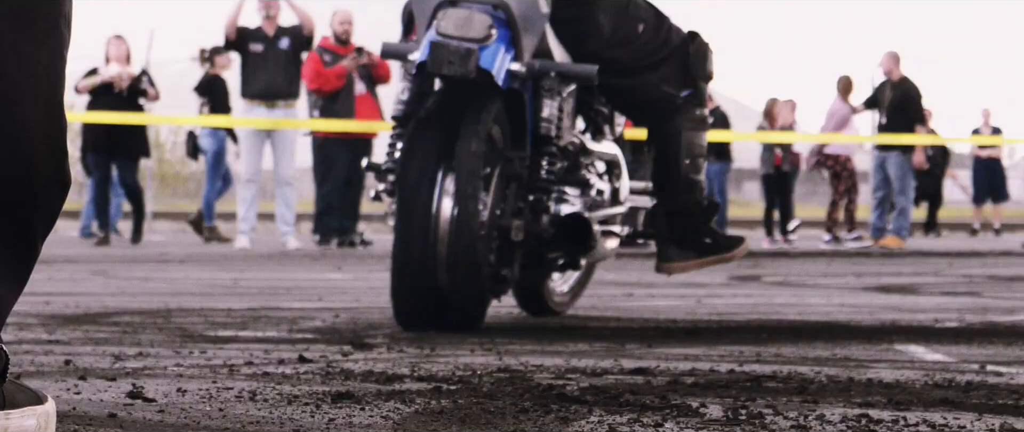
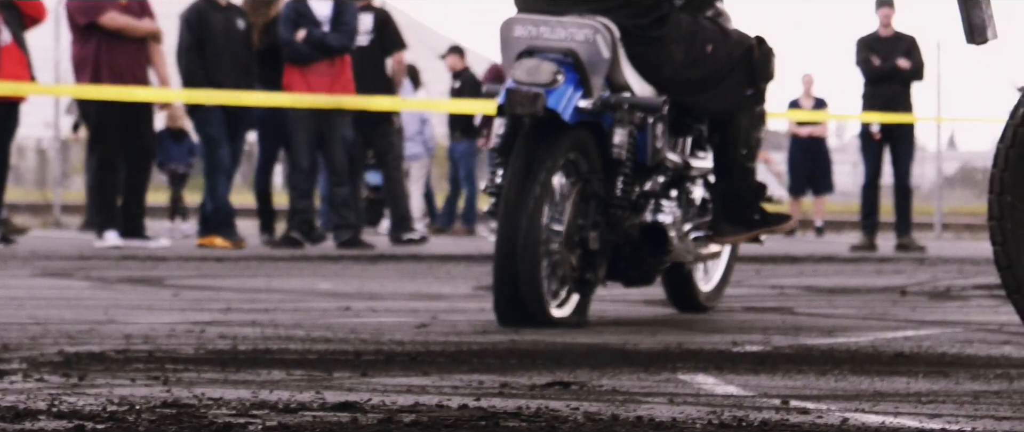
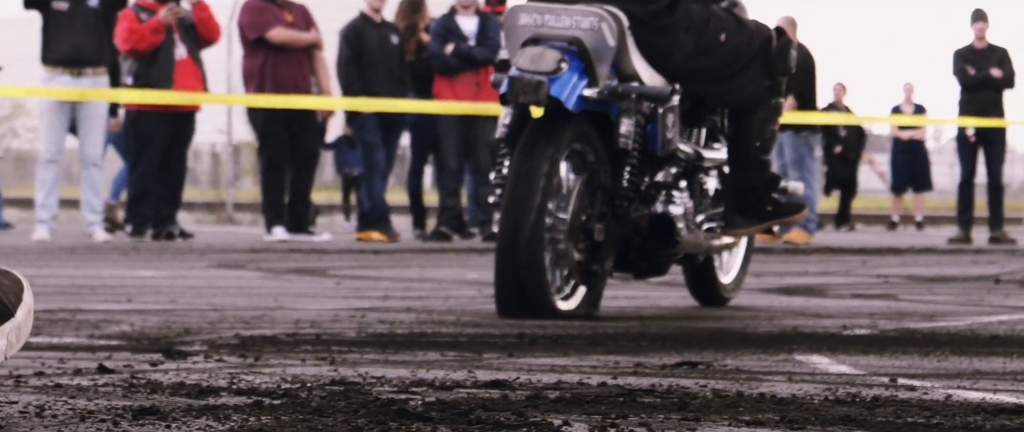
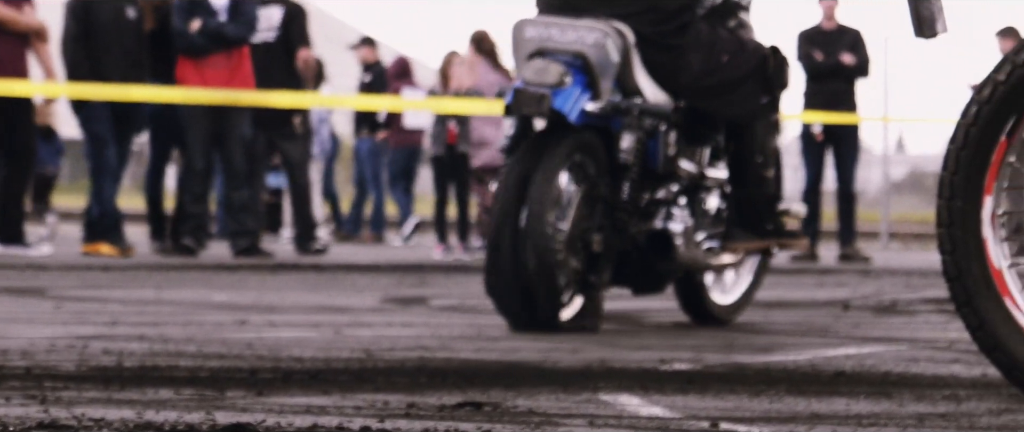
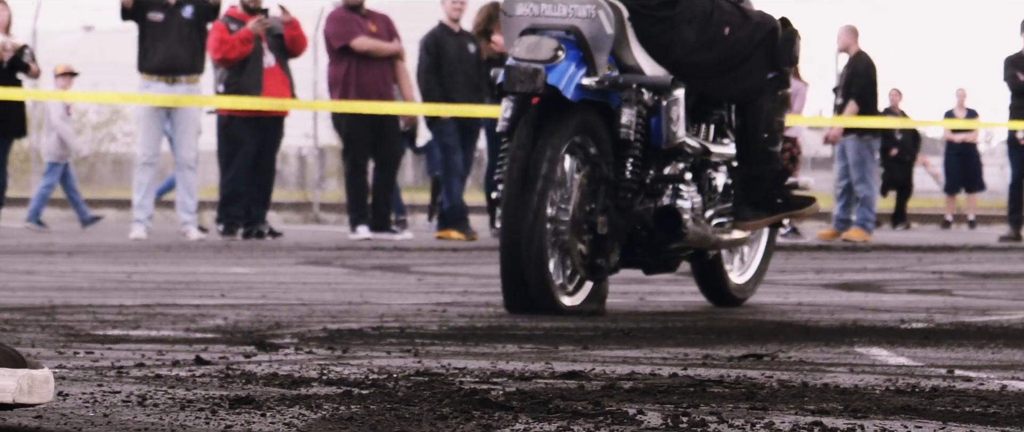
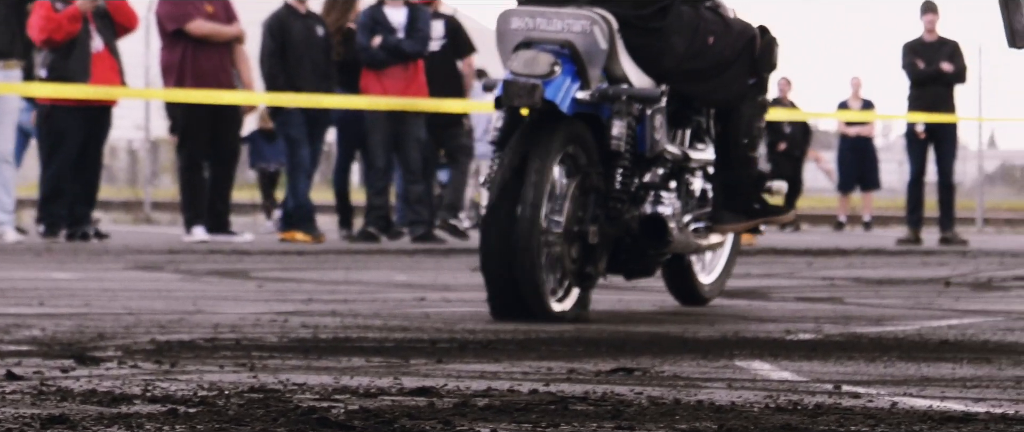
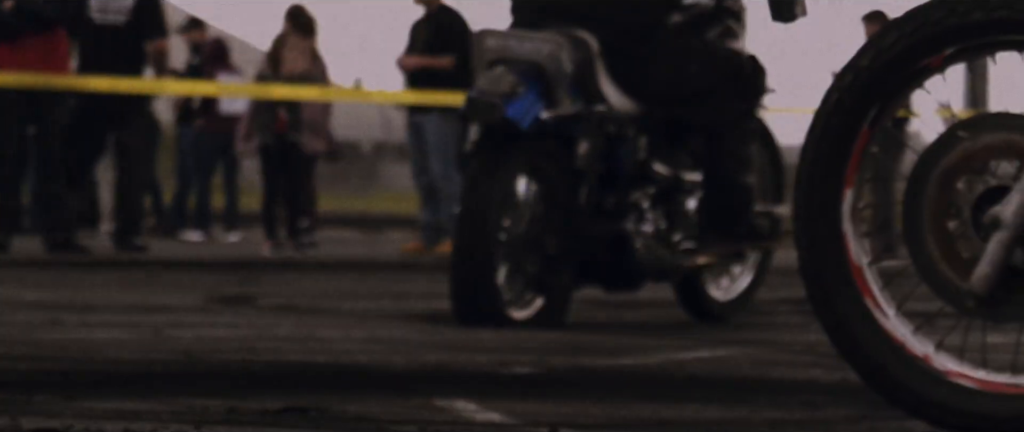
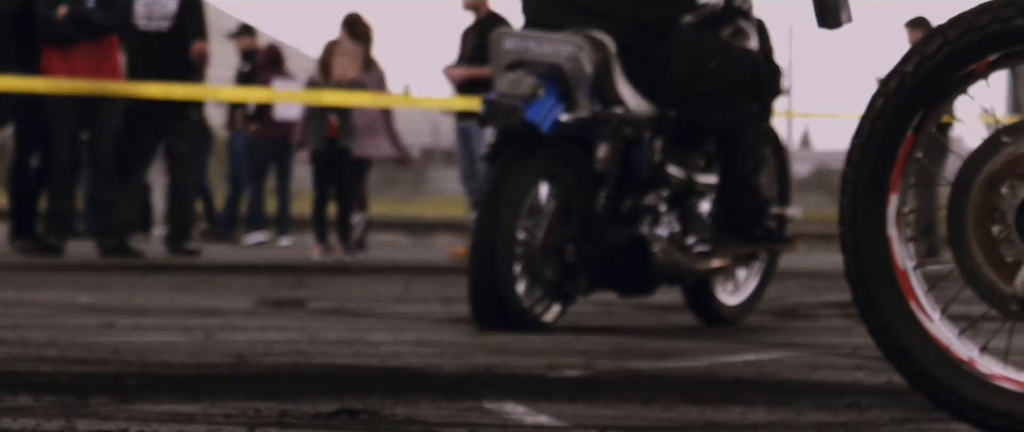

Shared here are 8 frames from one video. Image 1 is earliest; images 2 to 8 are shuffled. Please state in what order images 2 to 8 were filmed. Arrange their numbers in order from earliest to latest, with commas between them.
5, 3, 6, 2, 4, 8, 7
